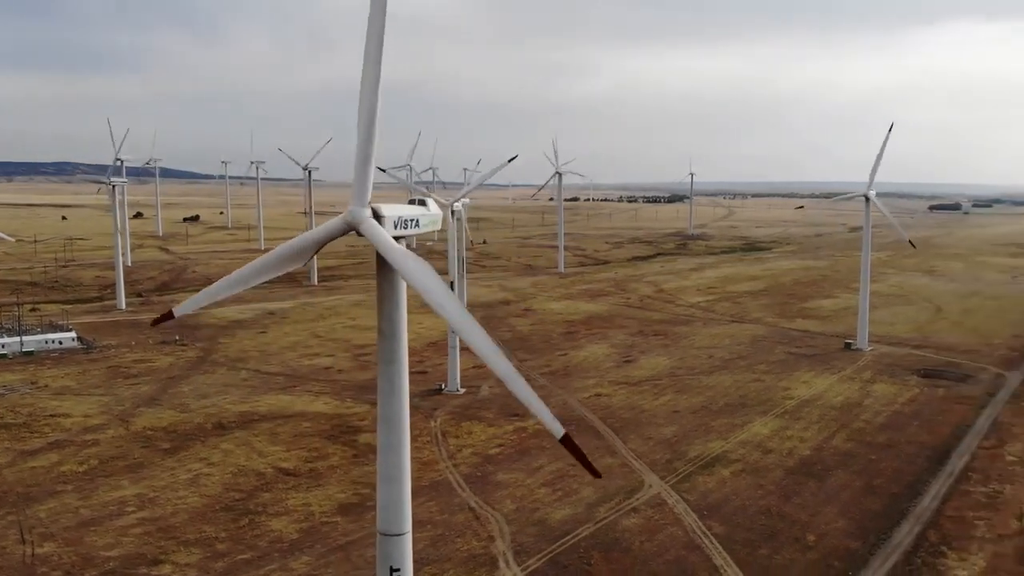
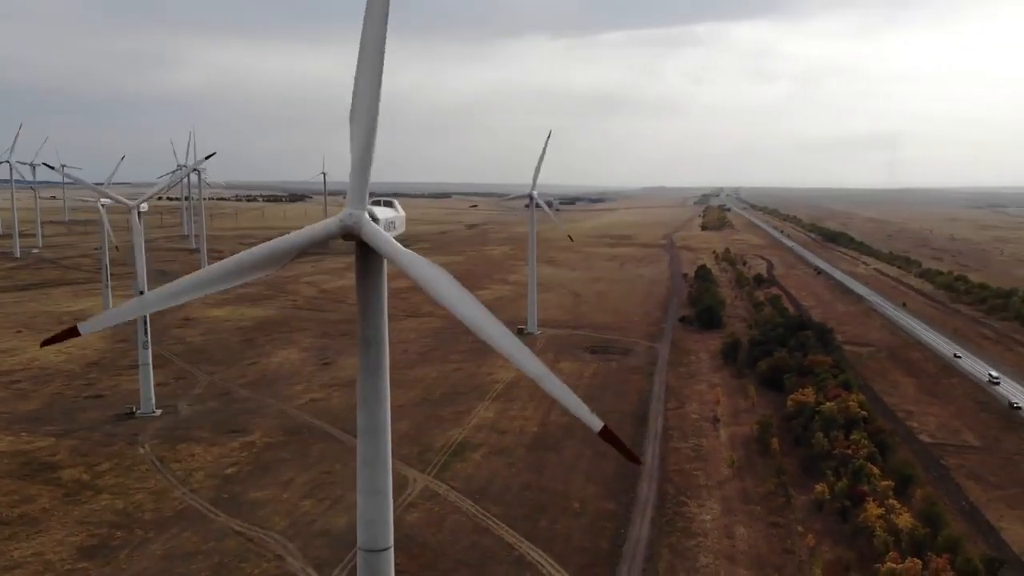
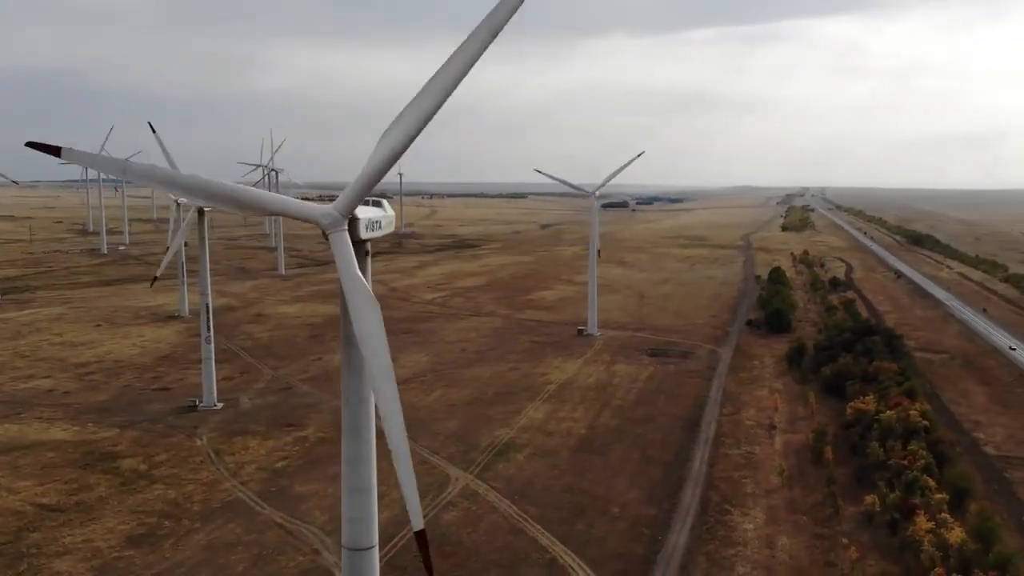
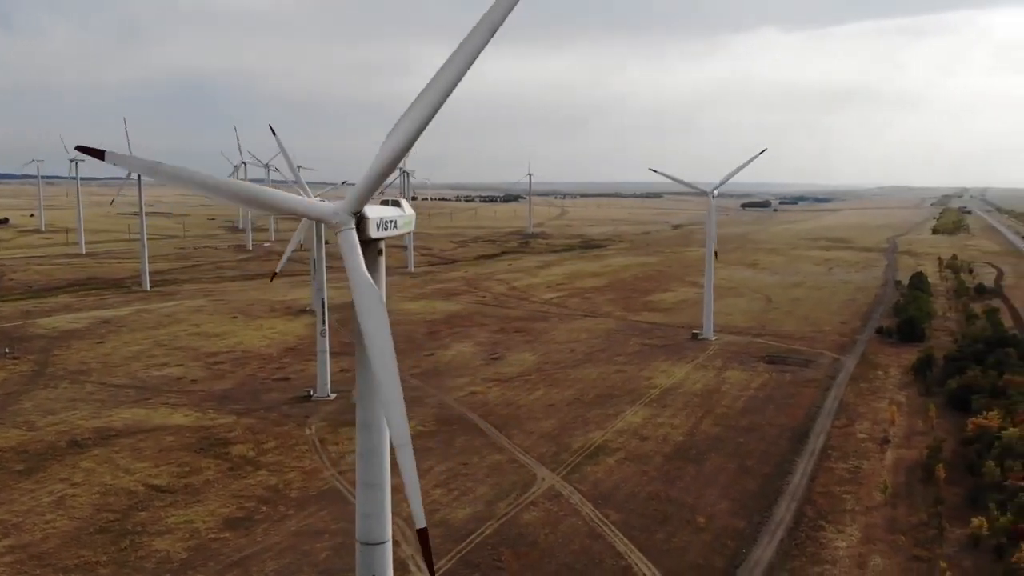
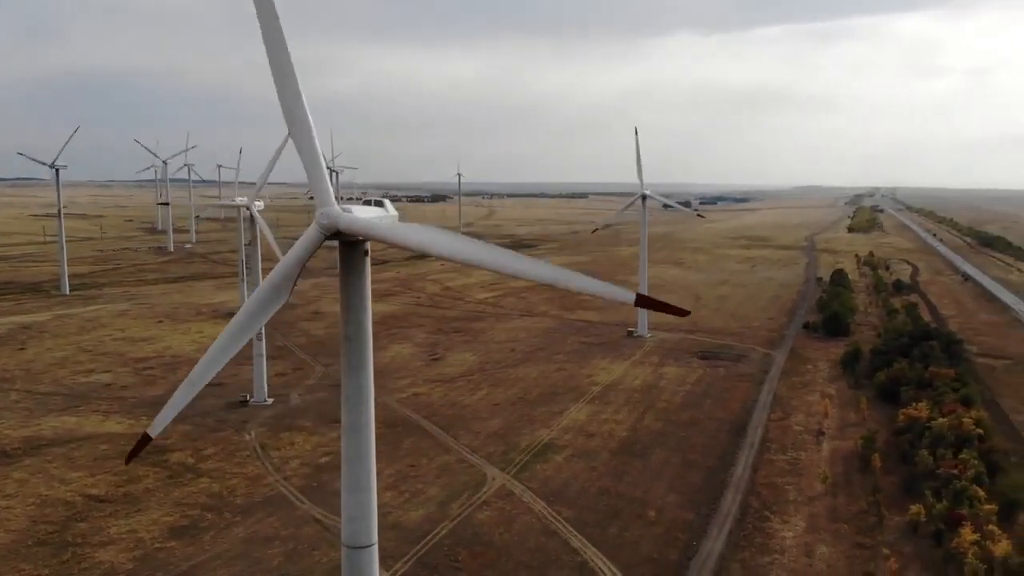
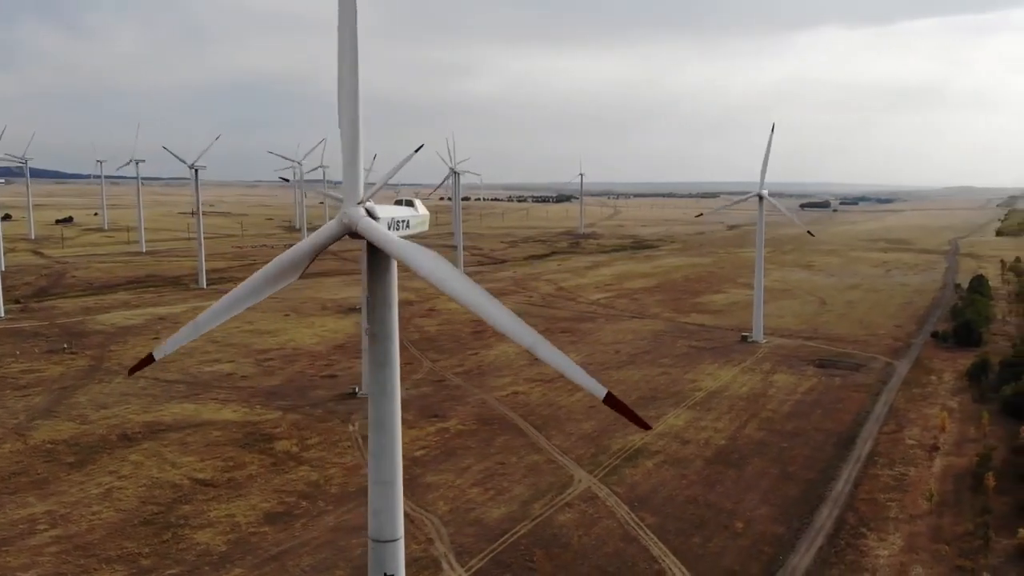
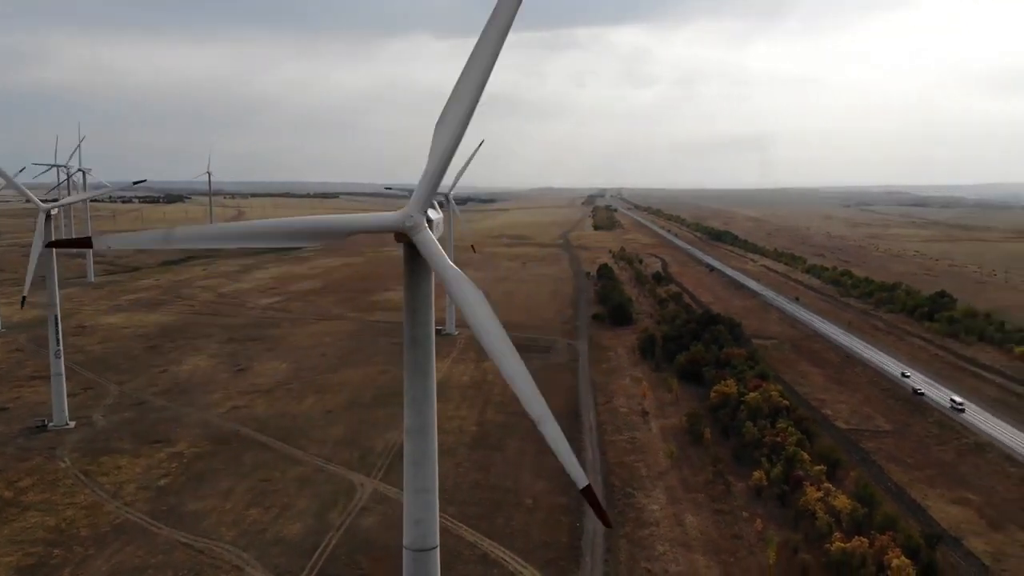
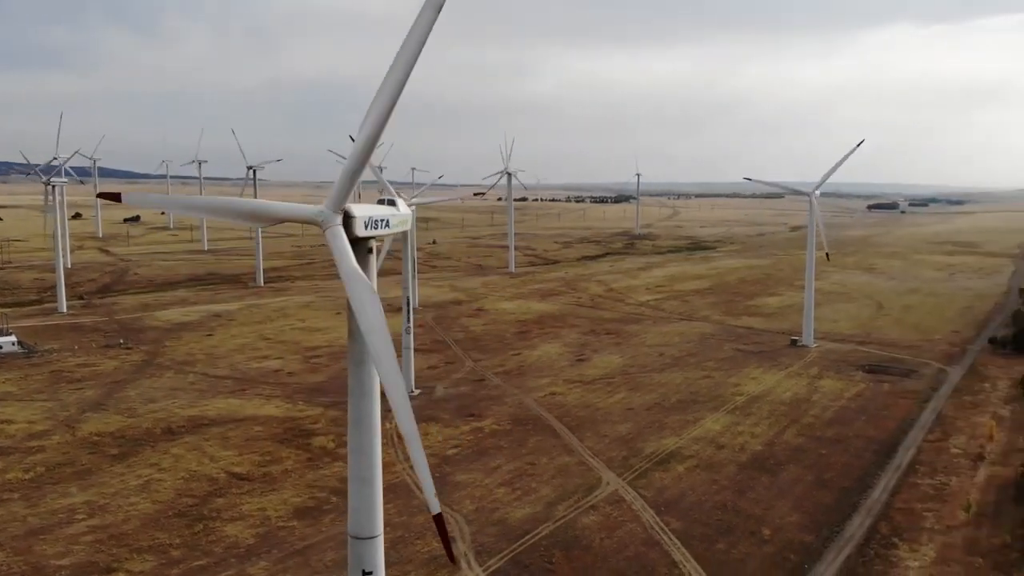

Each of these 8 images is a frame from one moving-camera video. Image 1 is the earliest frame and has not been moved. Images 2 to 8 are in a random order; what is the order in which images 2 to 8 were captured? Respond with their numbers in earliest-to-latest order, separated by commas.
8, 6, 4, 5, 3, 2, 7
